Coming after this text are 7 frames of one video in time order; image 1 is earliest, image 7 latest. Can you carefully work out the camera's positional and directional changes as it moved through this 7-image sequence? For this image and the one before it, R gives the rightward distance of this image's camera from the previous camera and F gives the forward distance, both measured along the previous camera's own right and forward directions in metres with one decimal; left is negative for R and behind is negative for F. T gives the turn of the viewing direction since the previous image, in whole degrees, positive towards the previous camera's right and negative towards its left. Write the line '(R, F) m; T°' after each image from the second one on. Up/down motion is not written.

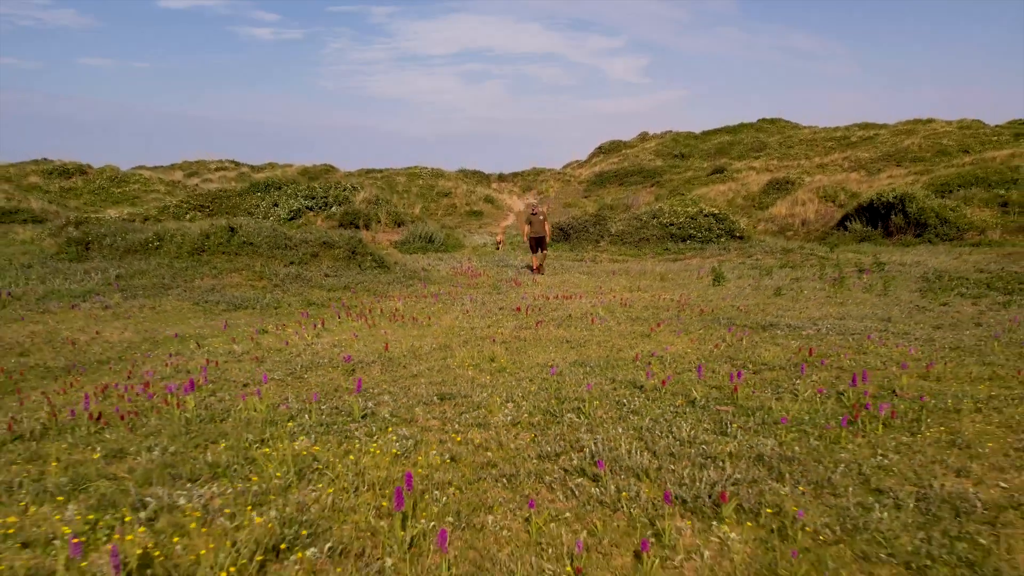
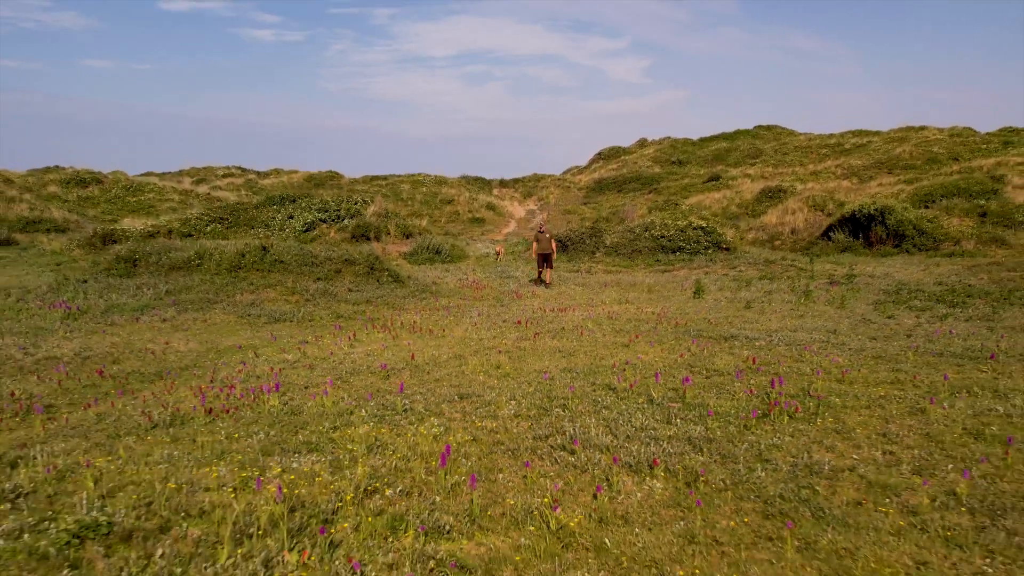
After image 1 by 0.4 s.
(0.0, -0.8) m; 0°
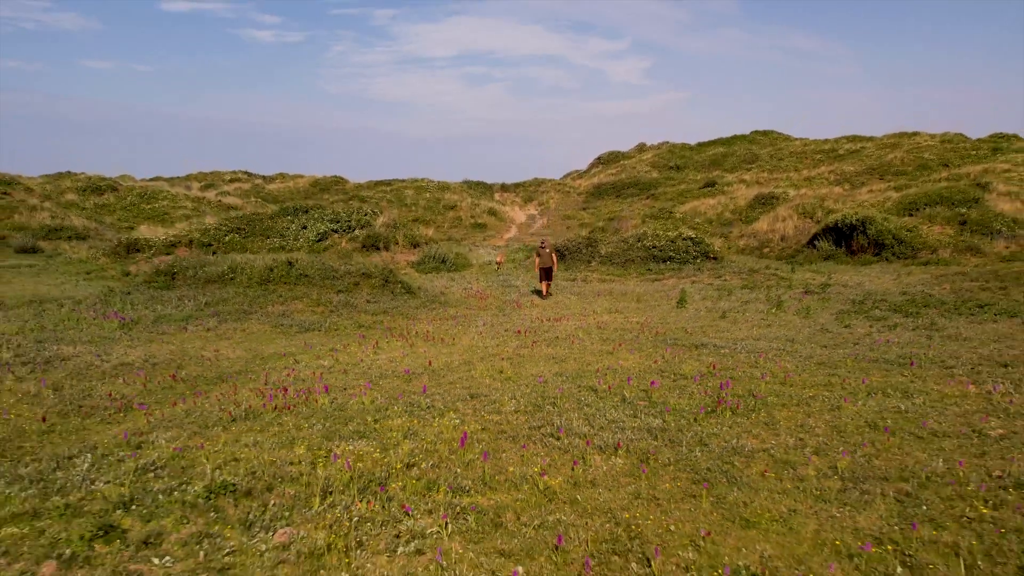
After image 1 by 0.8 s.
(0.0, -0.8) m; 0°
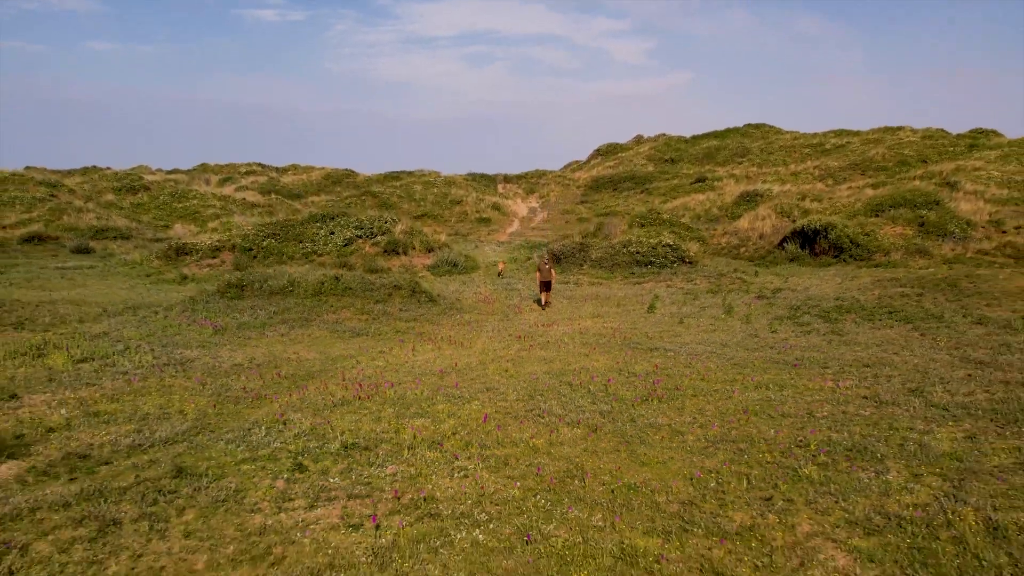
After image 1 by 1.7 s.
(0.0, -1.9) m; 0°
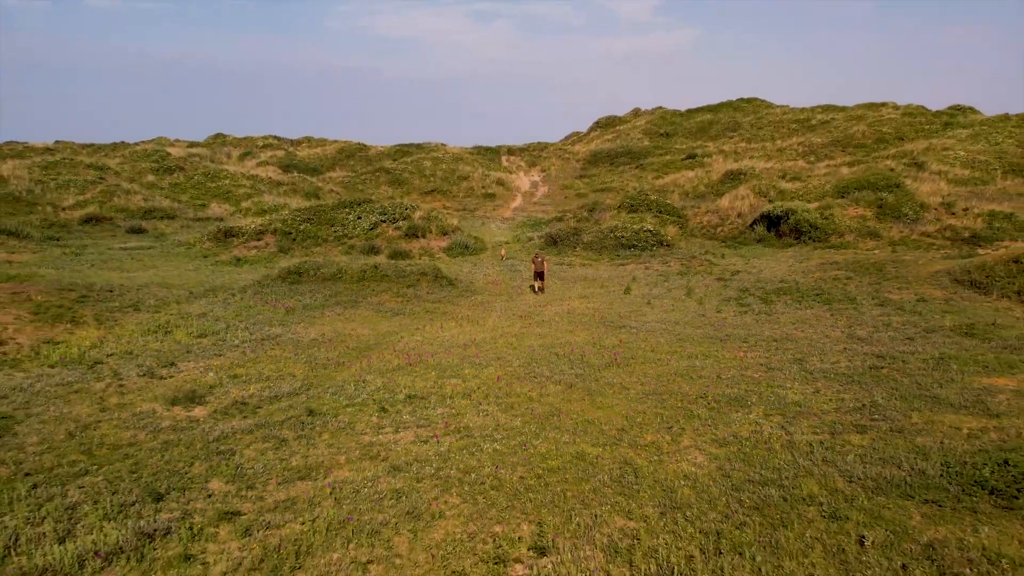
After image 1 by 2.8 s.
(0.0, -2.4) m; 0°
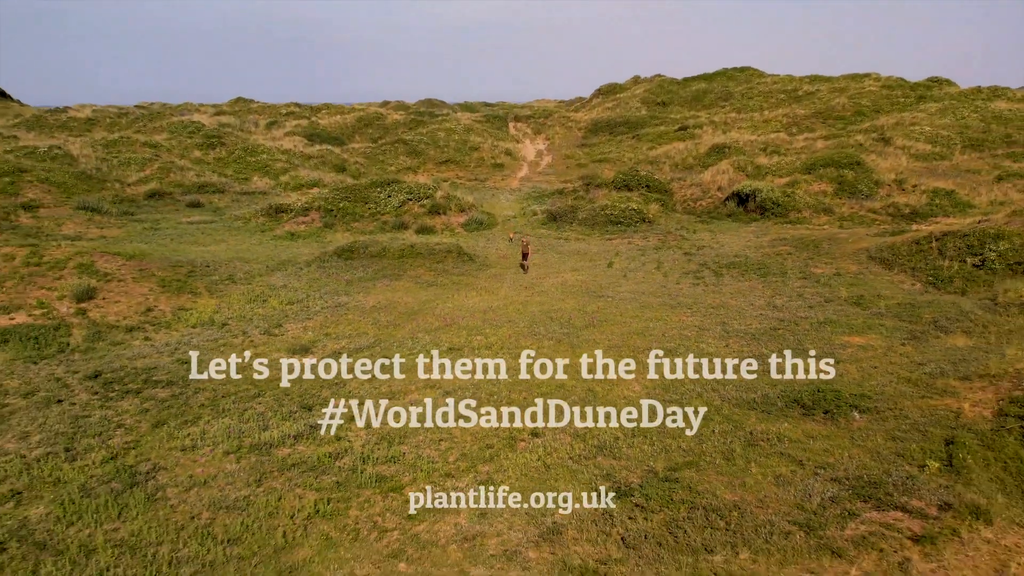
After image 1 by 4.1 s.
(0.0, -3.3) m; 0°
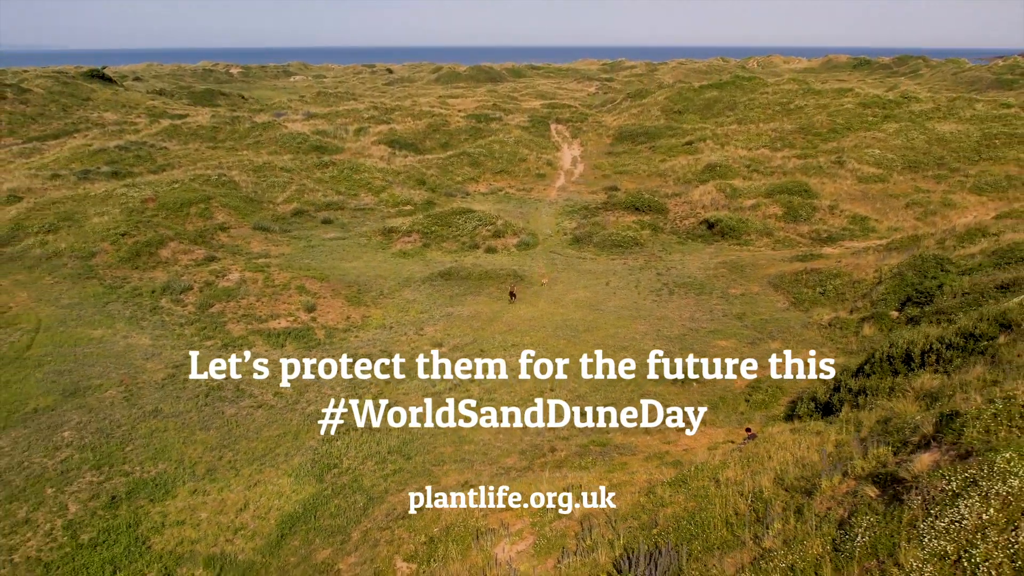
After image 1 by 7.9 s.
(+0.2, -9.8) m; -3°
